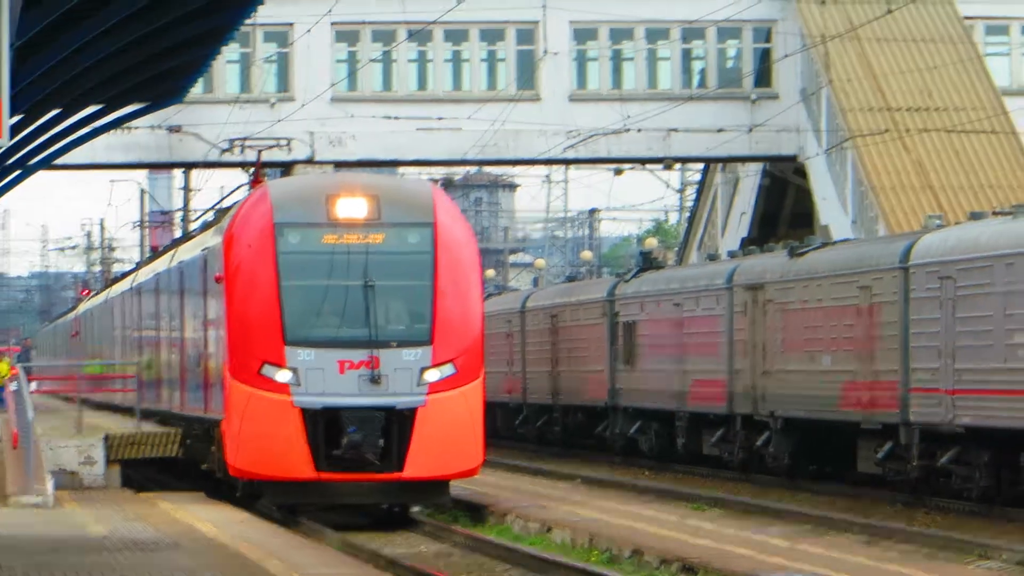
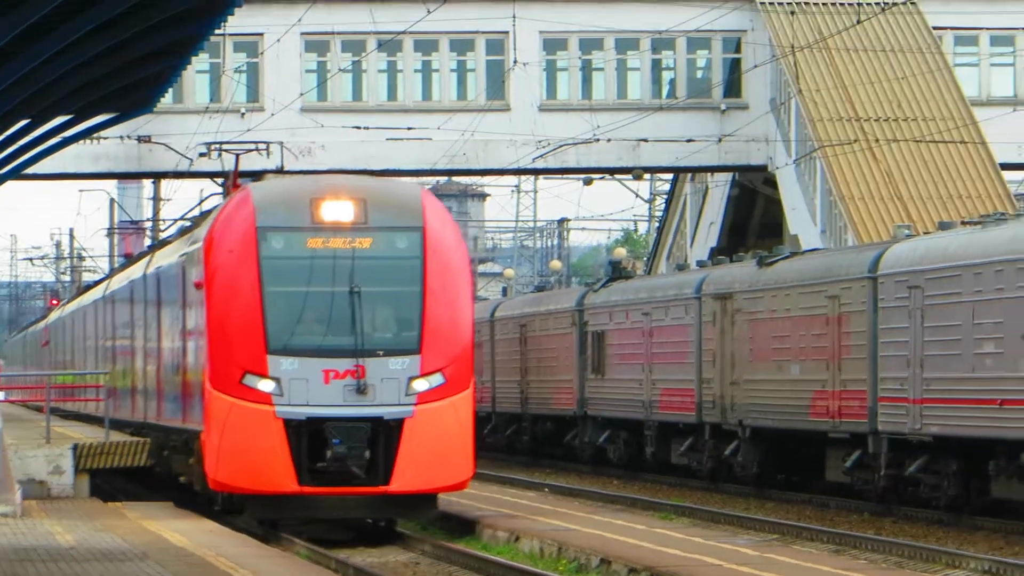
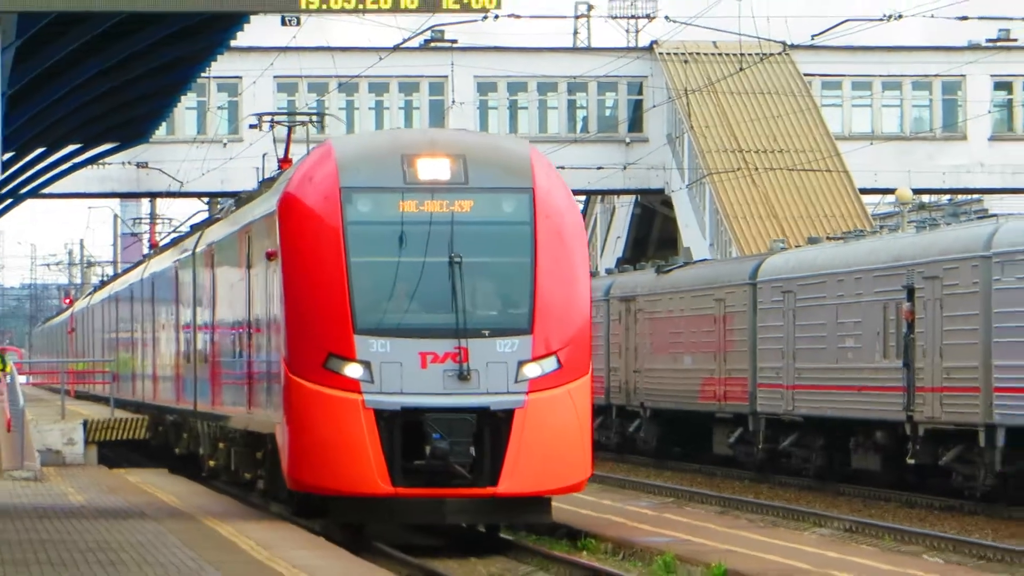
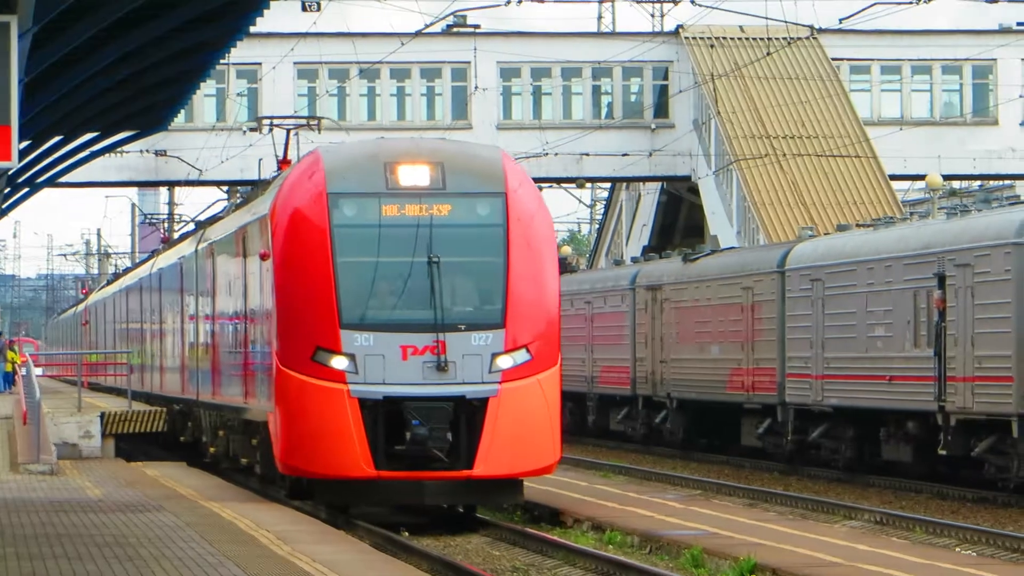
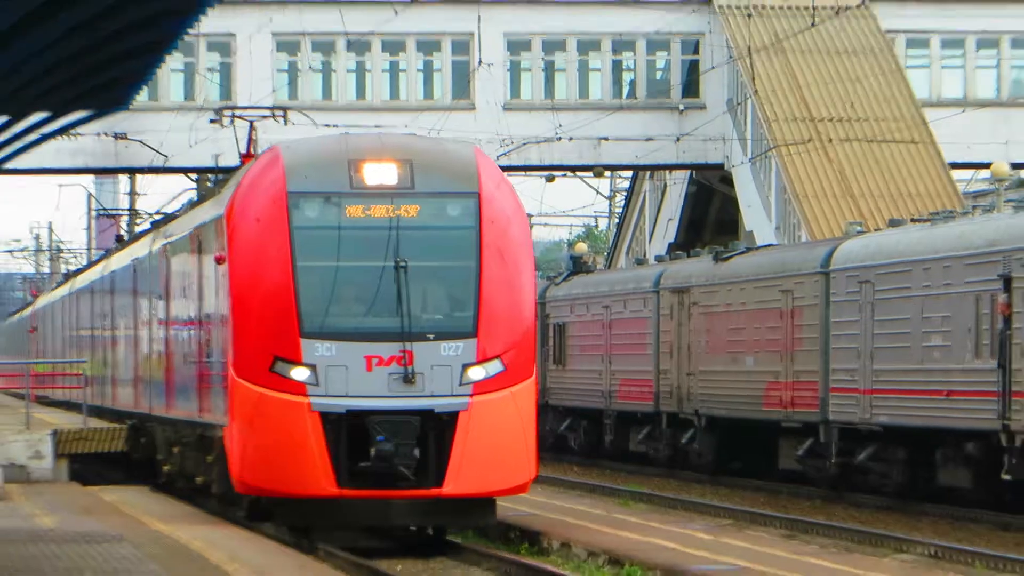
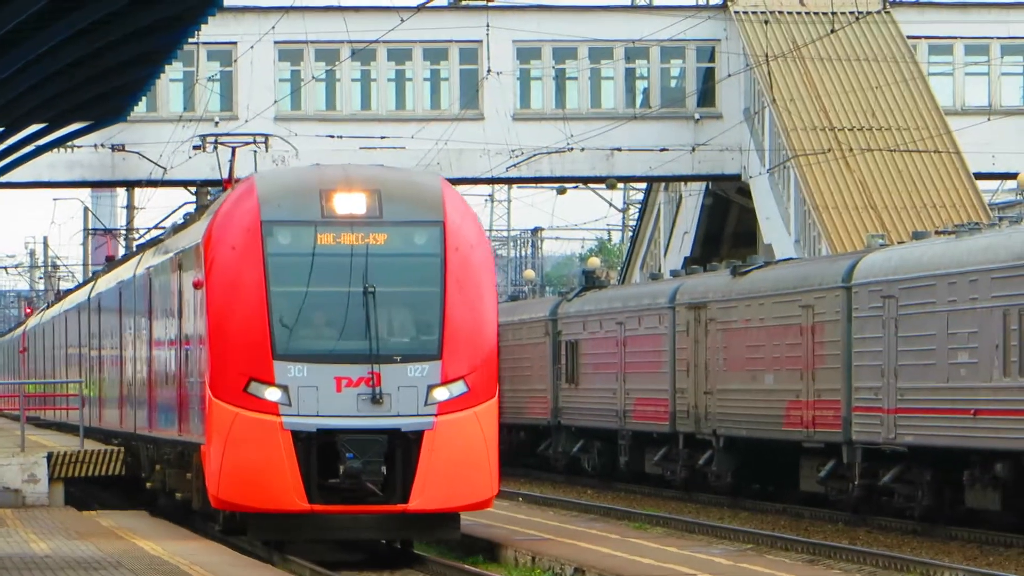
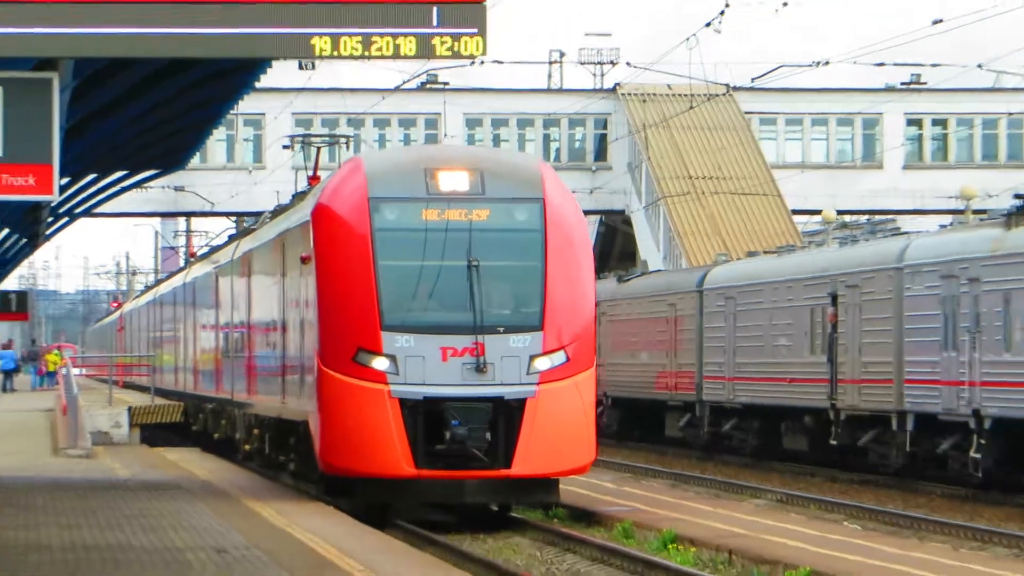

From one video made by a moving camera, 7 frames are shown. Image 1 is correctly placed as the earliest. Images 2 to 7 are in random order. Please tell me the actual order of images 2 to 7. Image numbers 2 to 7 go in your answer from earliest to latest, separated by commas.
2, 6, 5, 4, 3, 7
